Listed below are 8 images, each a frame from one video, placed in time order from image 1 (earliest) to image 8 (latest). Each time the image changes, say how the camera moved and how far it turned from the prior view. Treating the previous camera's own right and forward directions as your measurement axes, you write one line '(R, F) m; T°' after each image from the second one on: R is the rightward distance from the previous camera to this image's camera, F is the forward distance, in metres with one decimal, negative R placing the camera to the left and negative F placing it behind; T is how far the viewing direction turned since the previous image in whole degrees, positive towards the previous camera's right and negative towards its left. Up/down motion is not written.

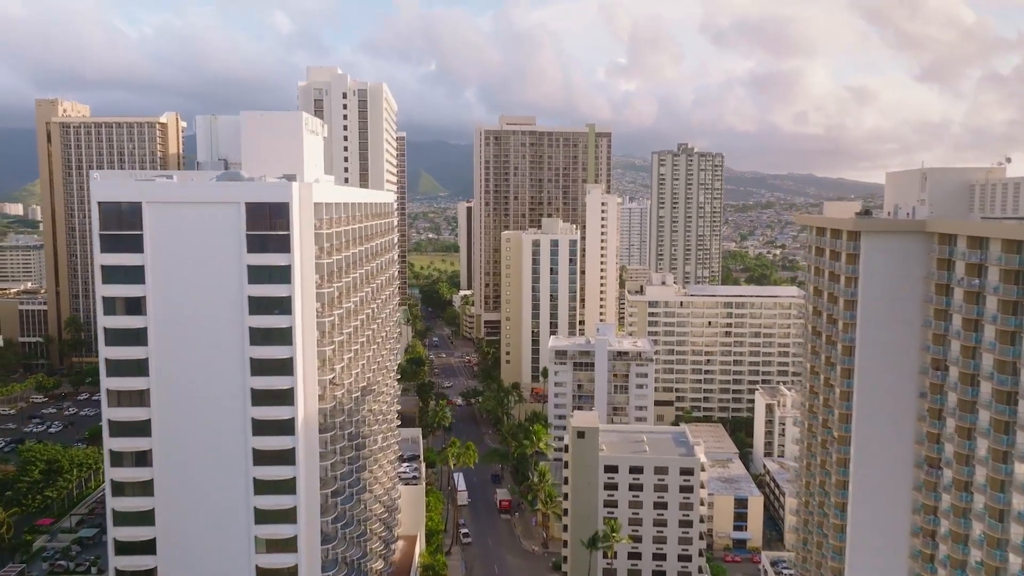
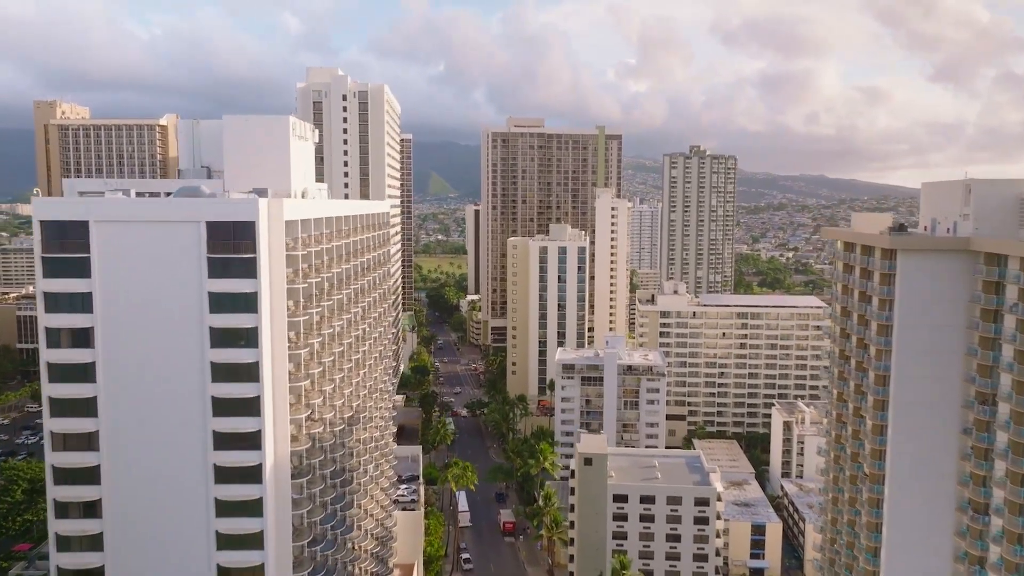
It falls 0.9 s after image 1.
(+0.5, +3.4) m; -1°
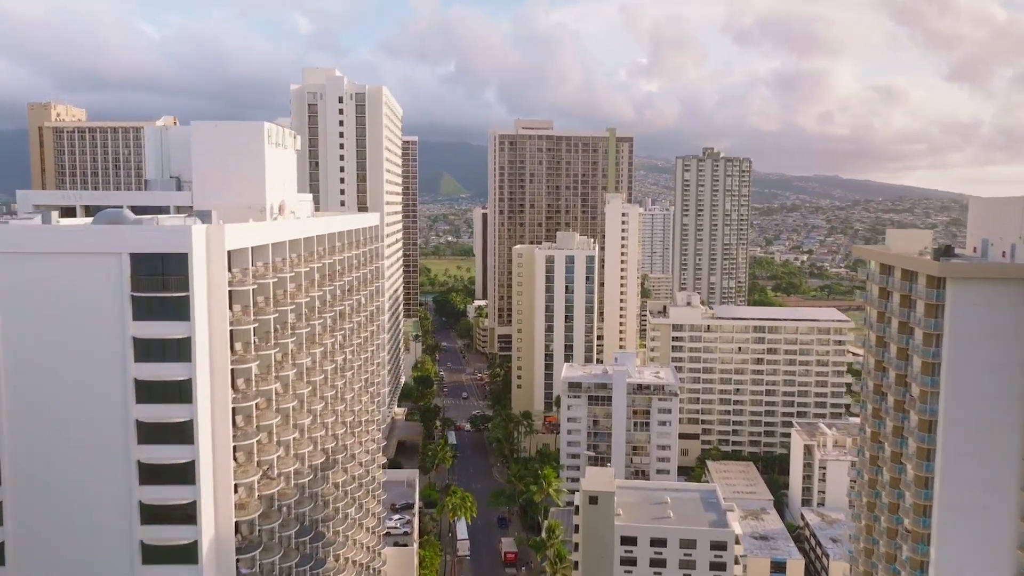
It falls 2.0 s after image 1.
(+0.8, +4.3) m; -1°
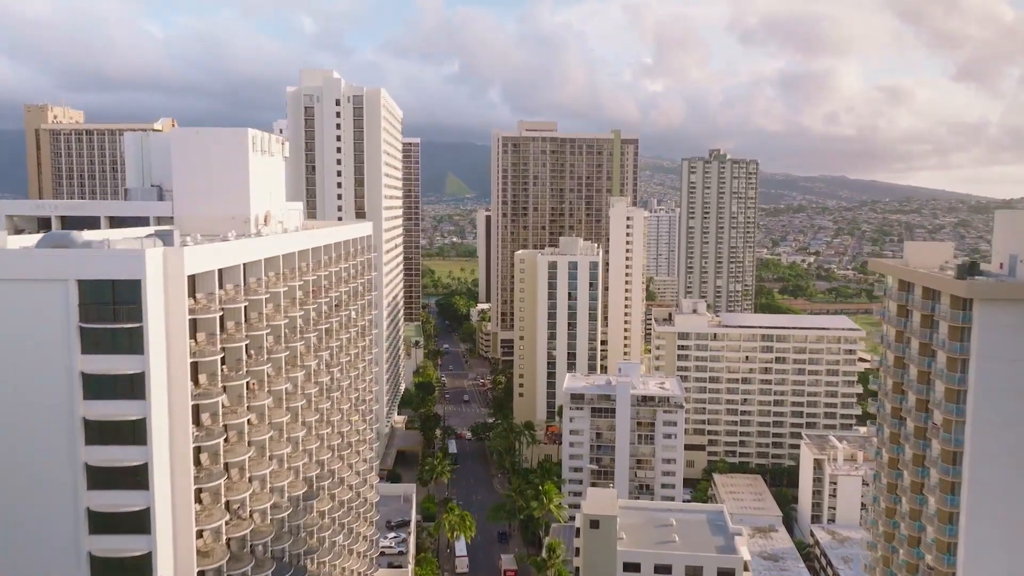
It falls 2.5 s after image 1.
(+0.4, +2.1) m; 0°
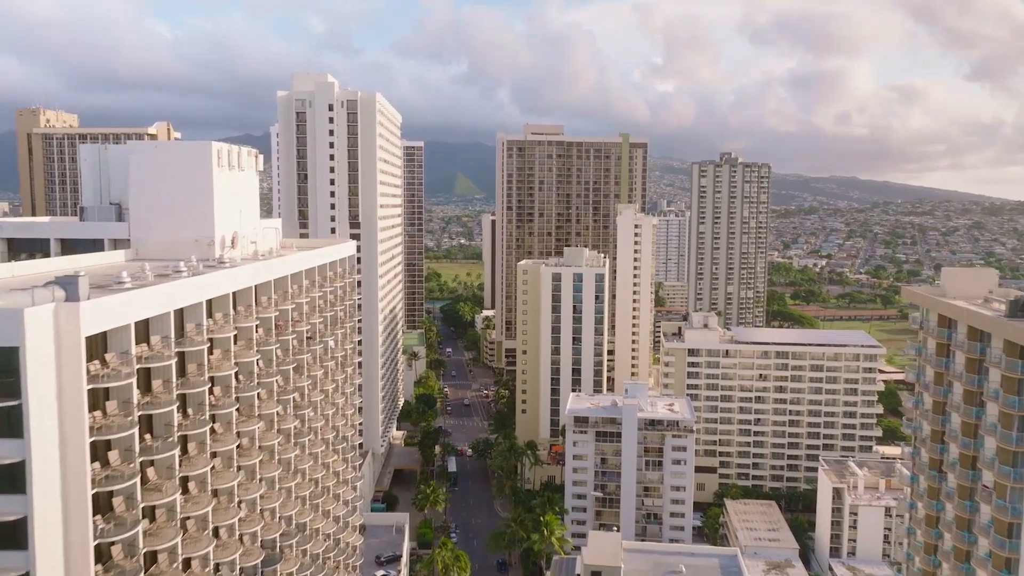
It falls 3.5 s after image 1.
(+0.8, +3.8) m; -1°
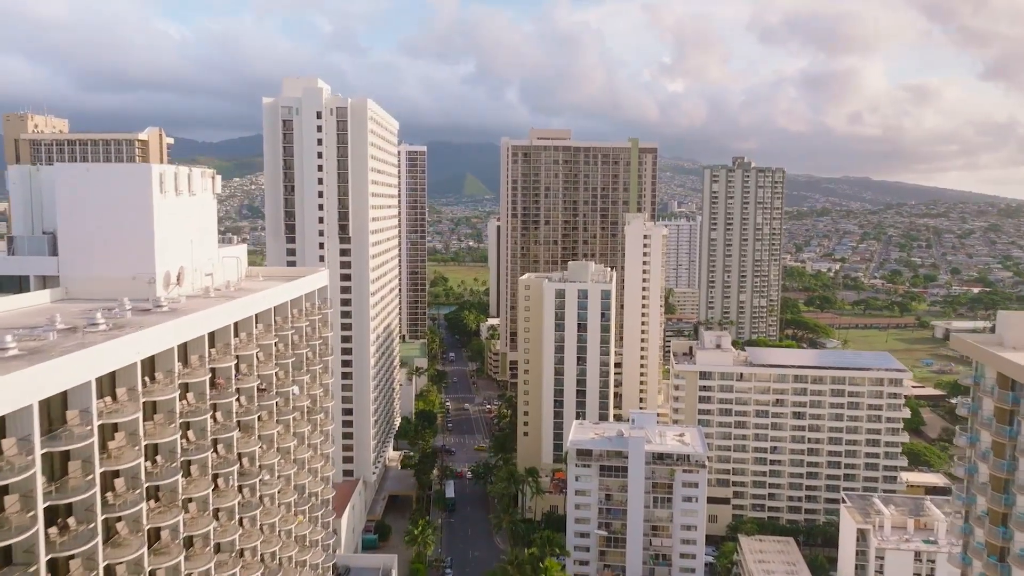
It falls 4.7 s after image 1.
(+1.0, +4.7) m; -1°
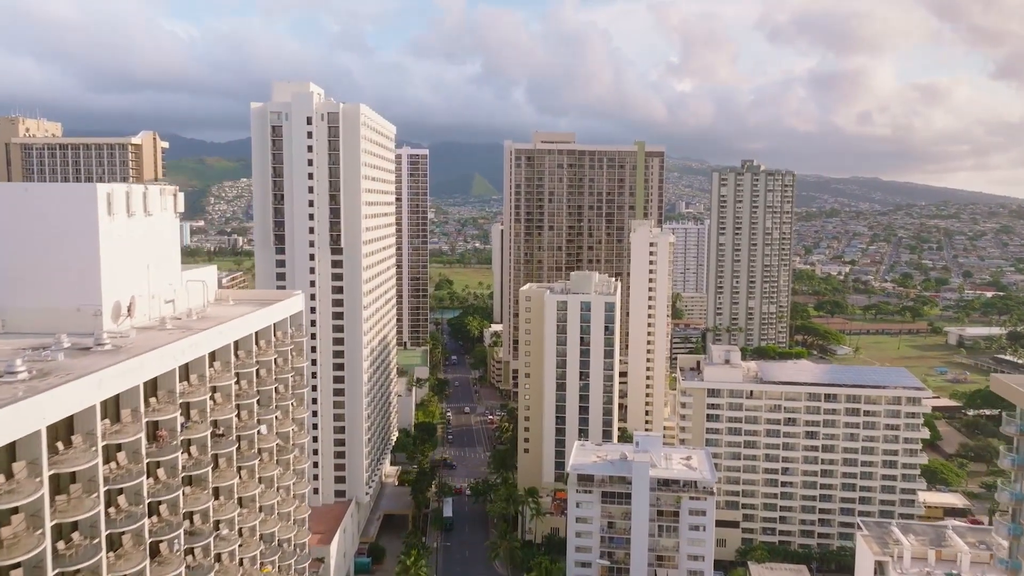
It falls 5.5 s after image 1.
(+0.7, +3.2) m; -1°
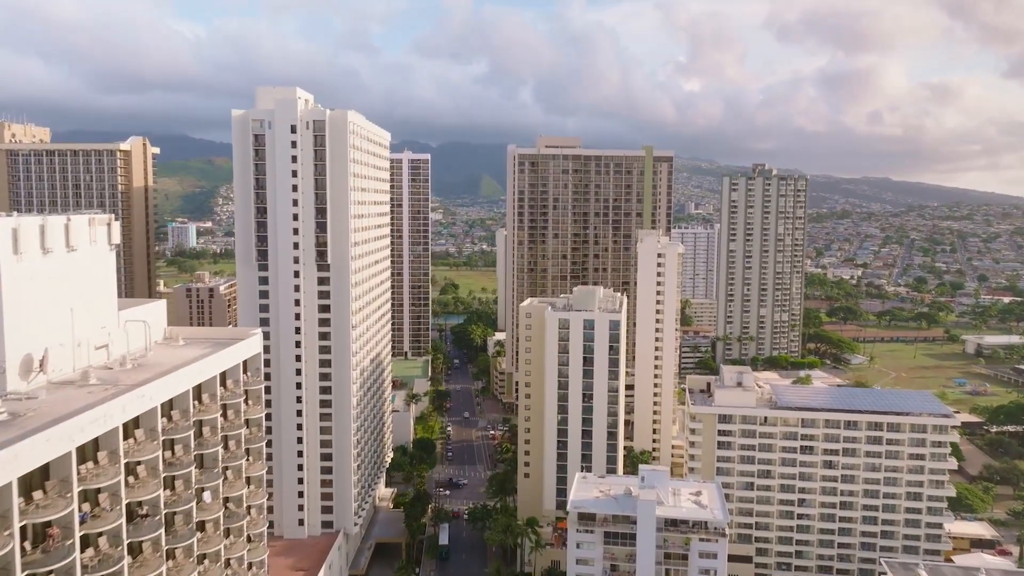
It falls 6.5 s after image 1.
(+0.9, +4.4) m; -1°
